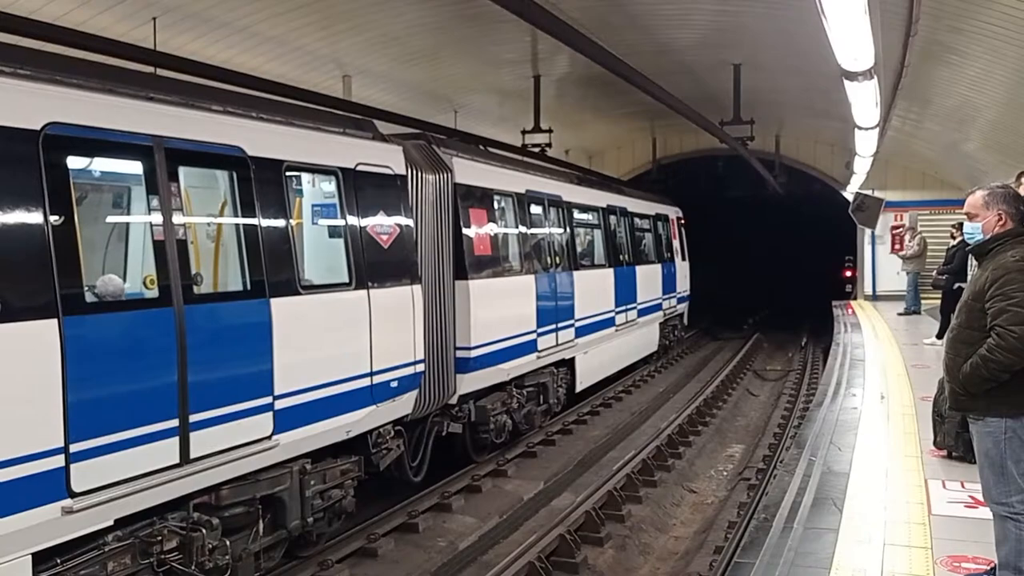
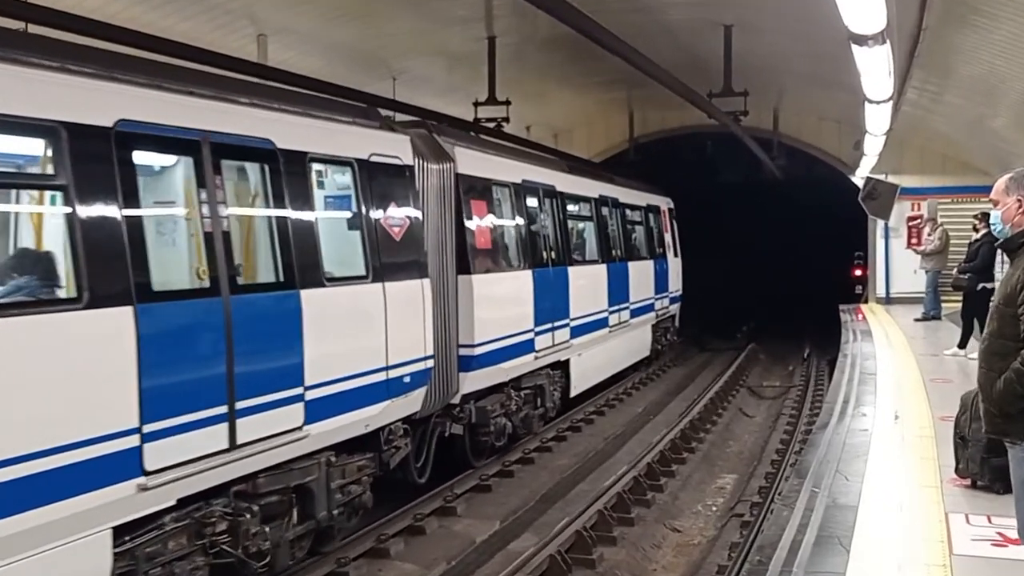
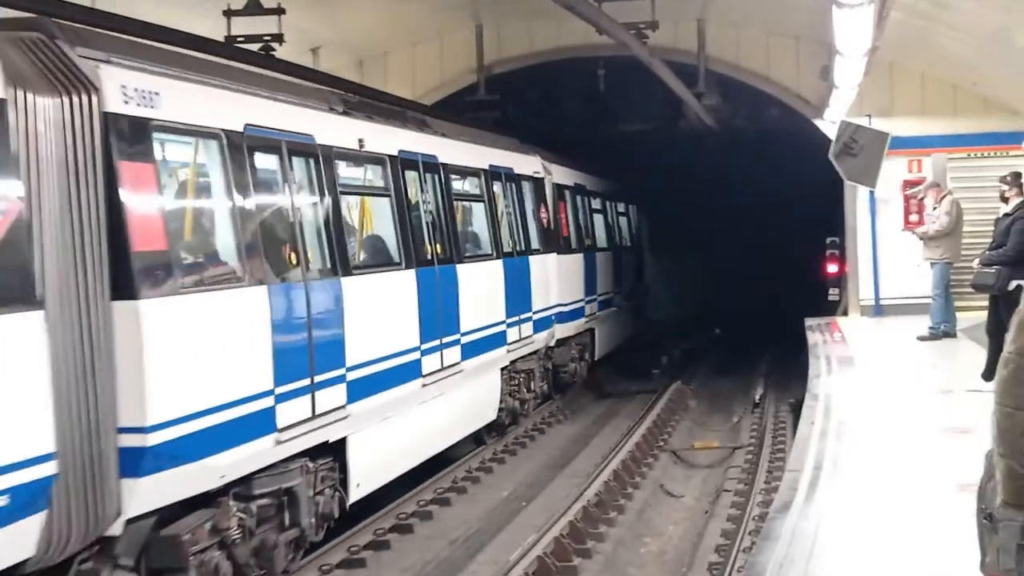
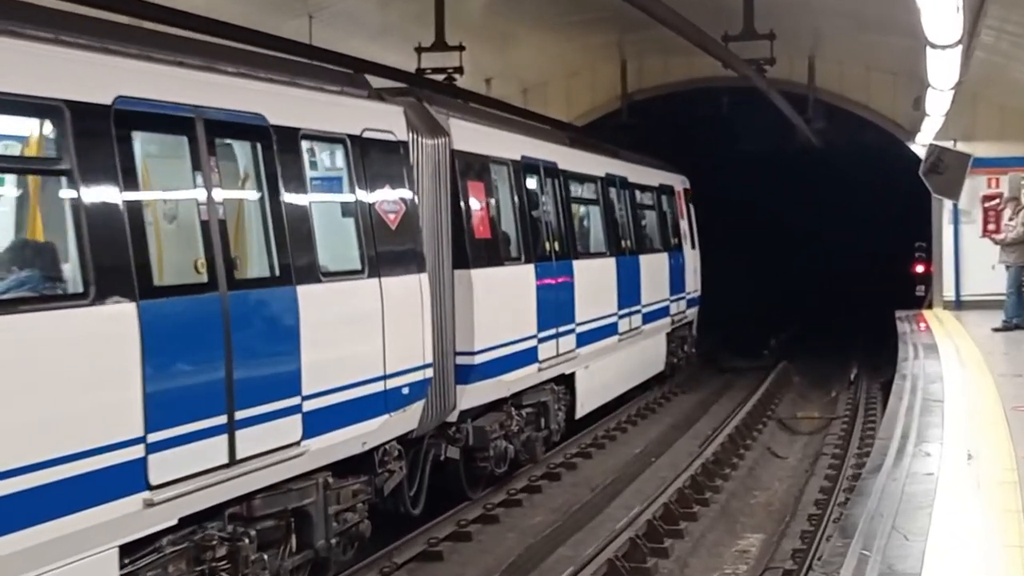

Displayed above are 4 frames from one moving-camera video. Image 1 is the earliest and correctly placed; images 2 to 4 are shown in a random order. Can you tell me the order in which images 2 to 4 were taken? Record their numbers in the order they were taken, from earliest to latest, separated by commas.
2, 4, 3
